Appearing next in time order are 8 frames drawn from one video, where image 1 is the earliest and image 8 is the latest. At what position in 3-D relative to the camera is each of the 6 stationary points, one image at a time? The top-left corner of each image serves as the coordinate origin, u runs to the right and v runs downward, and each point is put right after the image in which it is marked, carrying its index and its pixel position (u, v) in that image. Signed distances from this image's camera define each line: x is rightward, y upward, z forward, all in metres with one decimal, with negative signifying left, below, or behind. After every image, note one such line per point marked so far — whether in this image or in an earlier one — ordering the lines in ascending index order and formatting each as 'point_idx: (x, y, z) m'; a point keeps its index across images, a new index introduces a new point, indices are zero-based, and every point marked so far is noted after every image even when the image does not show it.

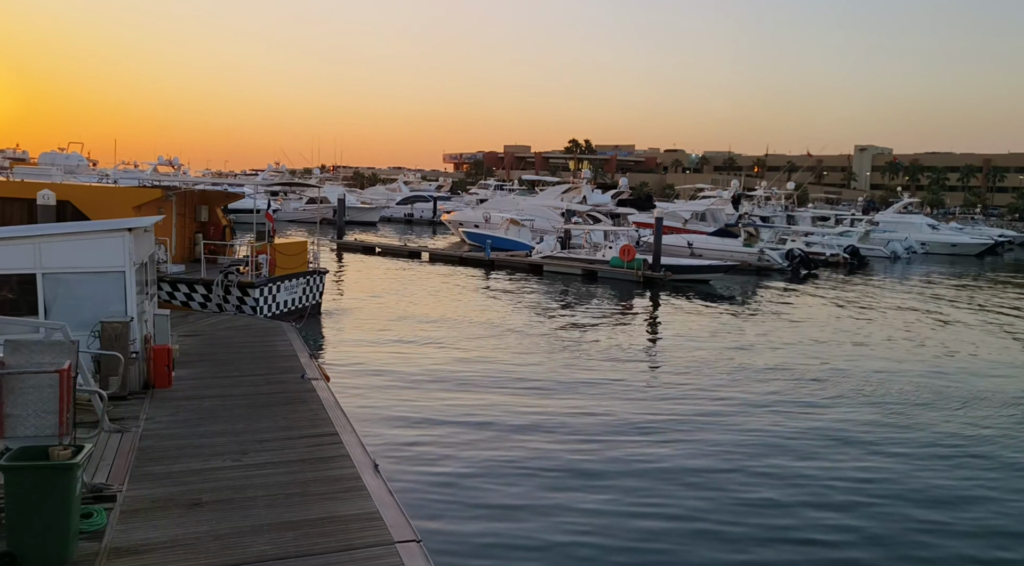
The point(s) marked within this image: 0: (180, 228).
0: (-7.3, +1.2, +19.7) m
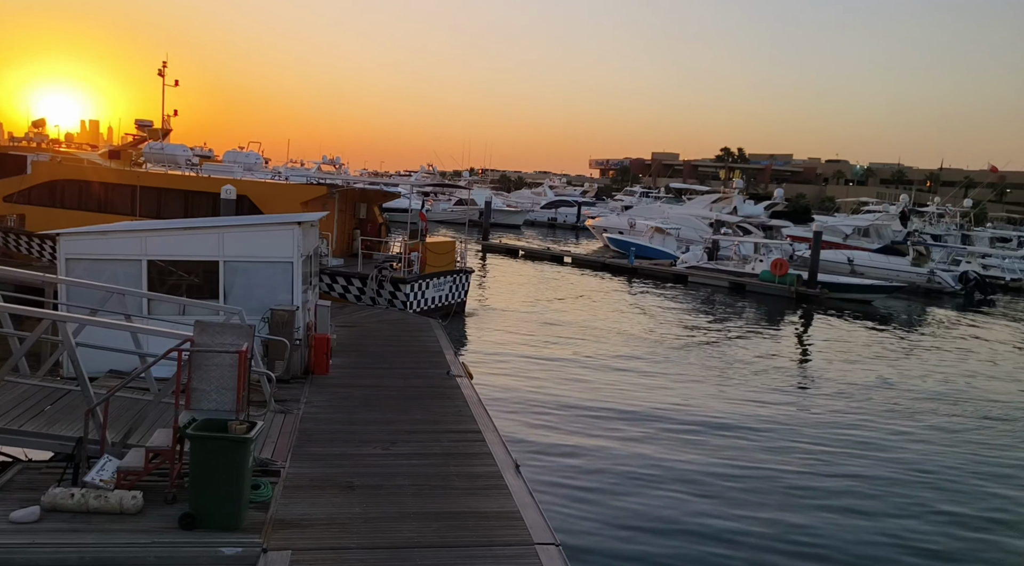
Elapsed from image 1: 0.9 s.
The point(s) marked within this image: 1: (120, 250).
0: (-4.0, +1.4, +20.7) m
1: (-4.8, +0.4, +11.1) m
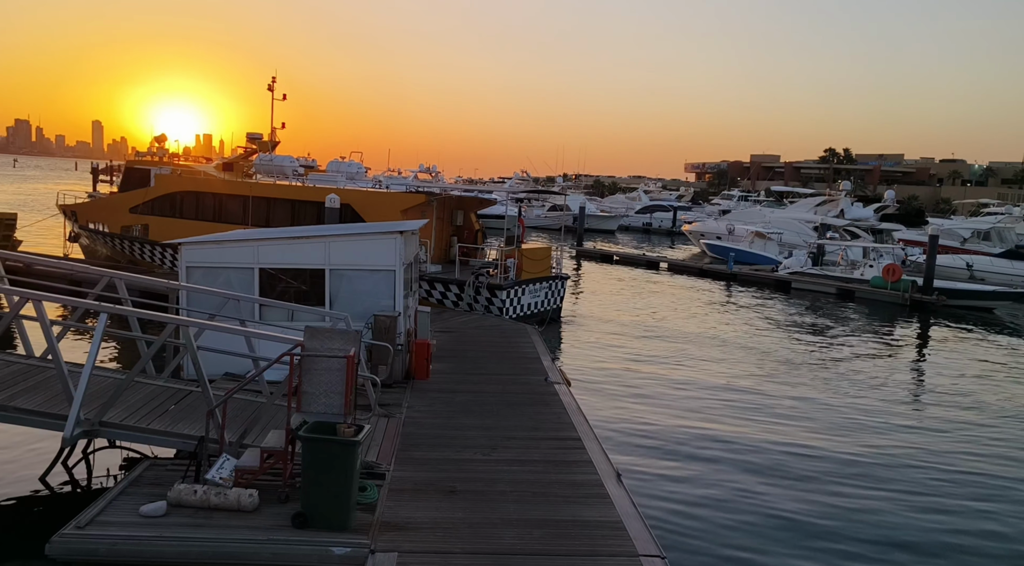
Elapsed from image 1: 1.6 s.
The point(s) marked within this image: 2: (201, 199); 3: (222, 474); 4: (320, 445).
0: (-1.7, +1.2, +21.0) m
1: (-3.6, +0.3, +11.5) m
2: (-6.8, +1.8, +19.7) m
3: (-2.5, -1.6, +7.7) m
4: (-1.5, -1.3, +7.1) m
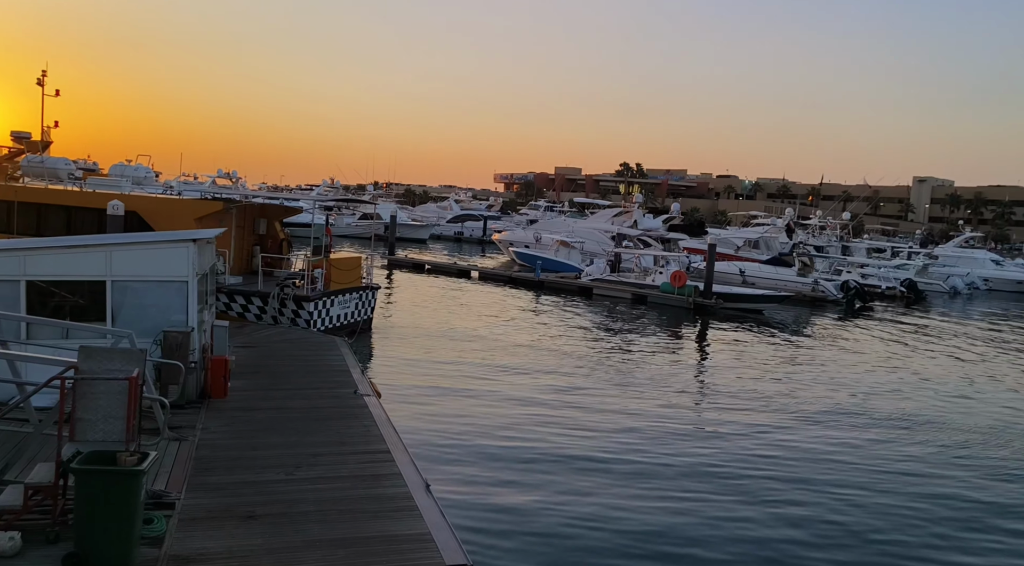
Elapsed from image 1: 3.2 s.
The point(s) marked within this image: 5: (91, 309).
0: (-6.1, +1.0, +20.0) m
1: (-5.9, +0.1, +10.4) m
2: (-10.8, +1.5, +17.7) m
3: (-4.0, -1.8, +6.8) m
4: (-3.0, -1.4, +6.5) m
5: (-5.0, -0.3, +10.7) m
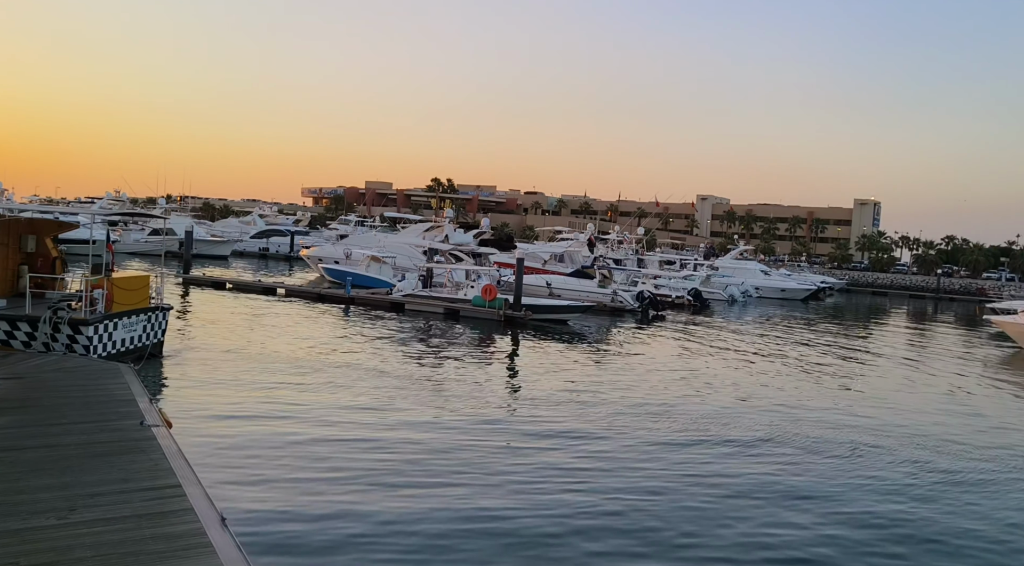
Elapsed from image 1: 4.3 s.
0: (-10.2, +0.5, +18.1) m
1: (-8.0, -0.2, +8.7) m
2: (-14.3, +1.0, +14.8) m
3: (-5.4, -2.0, +5.5) m
4: (-4.3, -1.6, +5.5) m
5: (-7.1, -0.6, +9.1) m
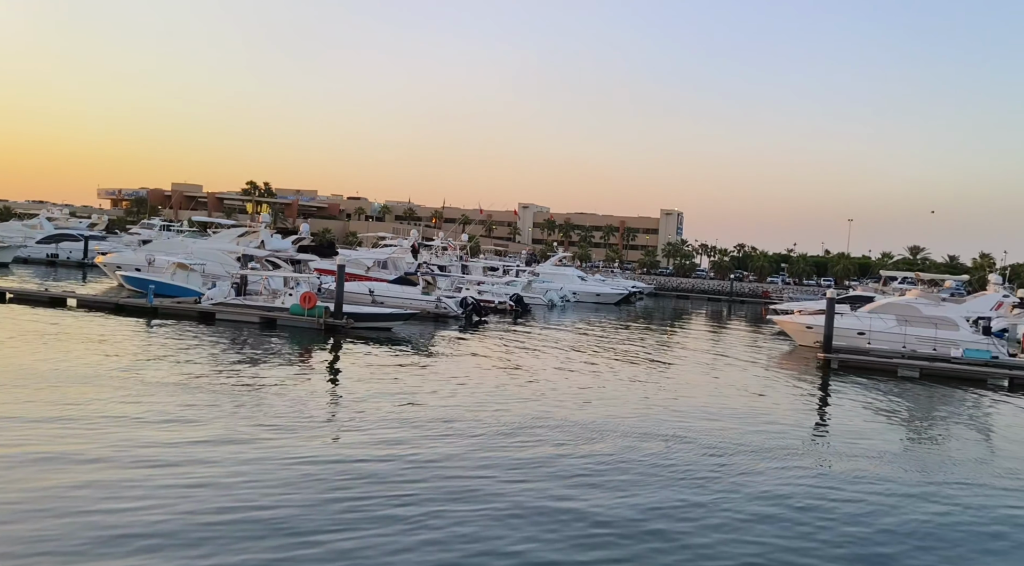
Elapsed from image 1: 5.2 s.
0: (-13.3, +0.3, +14.7) m
1: (-9.4, -0.3, +5.8) m
2: (-16.8, +0.8, +10.7) m
3: (-6.2, -2.0, +3.2) m
4: (-5.1, -1.6, +3.4) m
5: (-8.6, -0.7, +6.5) m
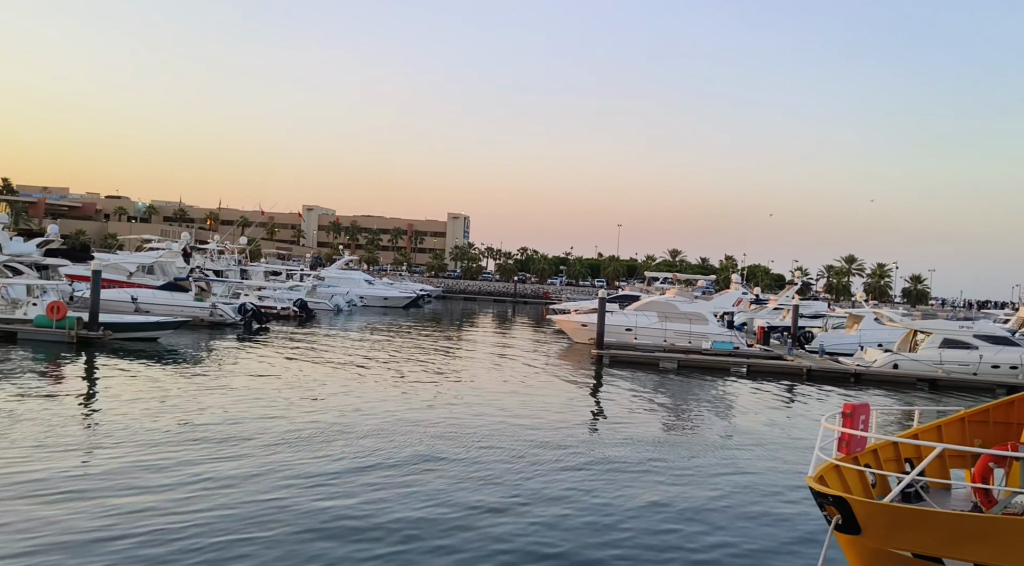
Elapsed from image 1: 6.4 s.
0: (-17.3, +0.1, +11.8) m
1: (-11.4, -0.4, +4.1) m
2: (-19.7, +0.6, +7.1) m
3: (-7.7, -2.1, +2.3) m
4: (-6.7, -1.7, +2.7) m
5: (-10.8, -0.8, +4.9) m
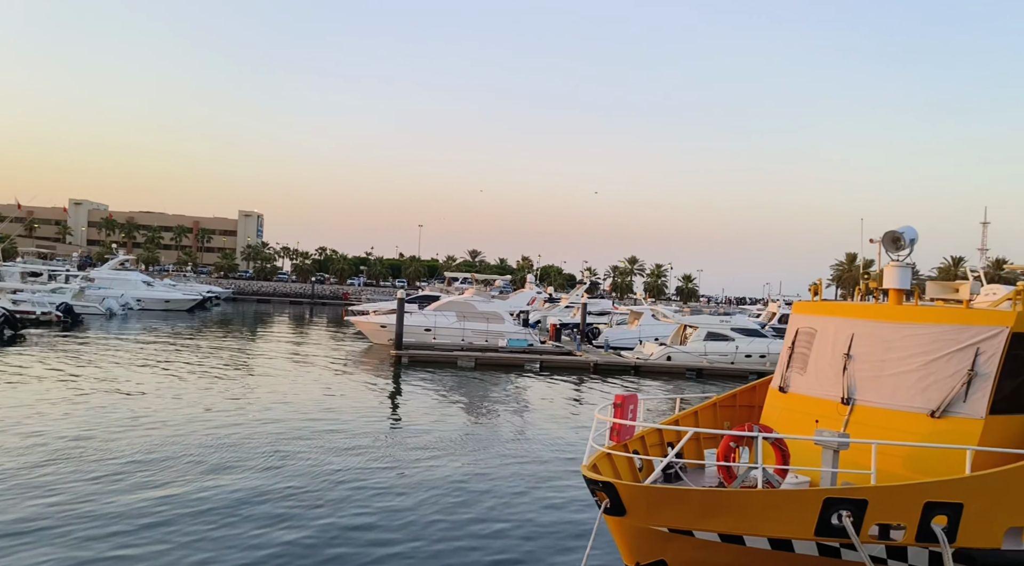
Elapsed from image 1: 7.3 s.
0: (-19.7, -0.1, +8.1) m
1: (-12.3, -0.5, +1.9) m
2: (-21.1, +0.4, +2.9) m
3: (-8.2, -2.2, +0.9) m
4: (-7.3, -1.8, +1.5) m
5: (-11.8, -0.9, +2.8) m
